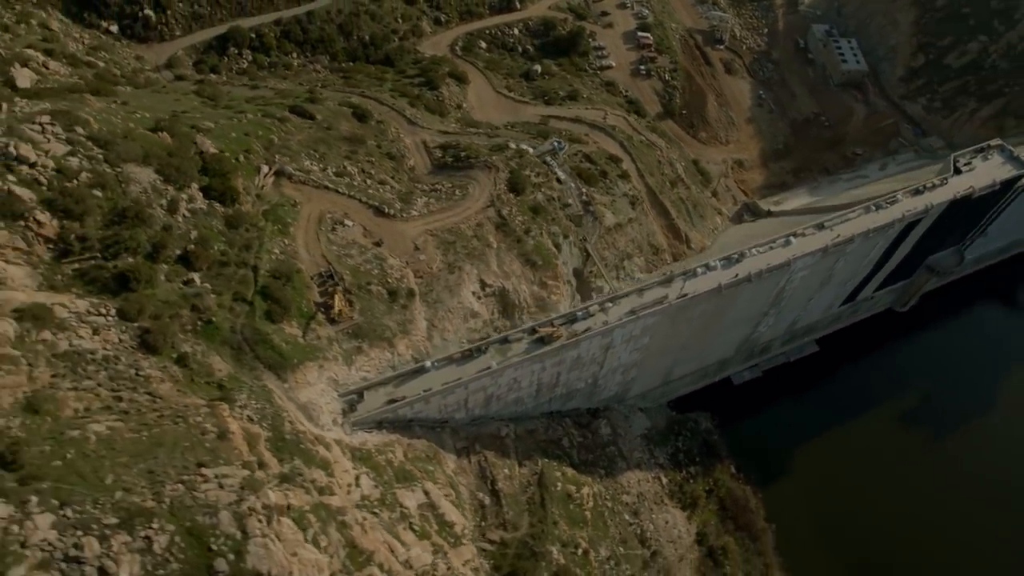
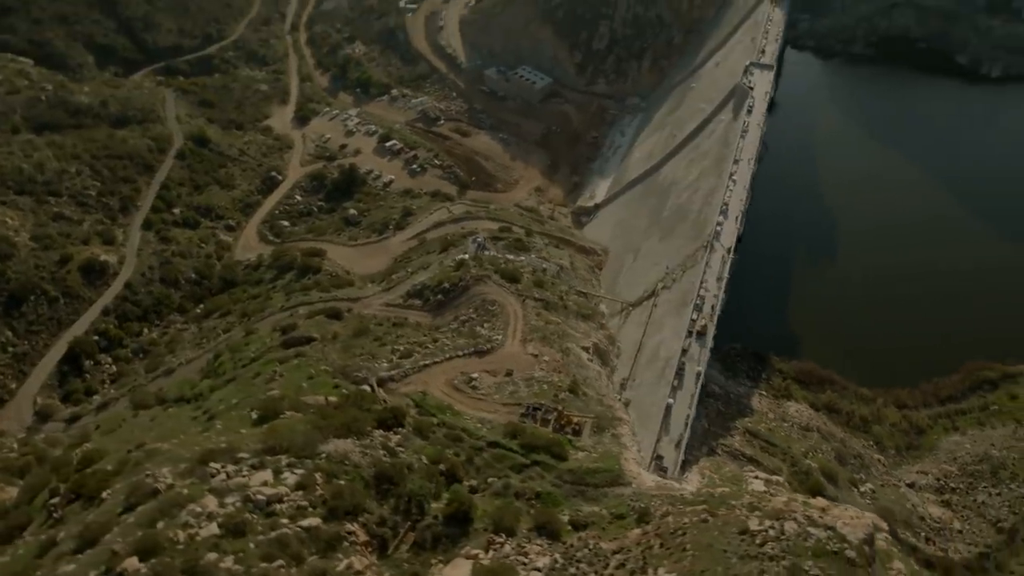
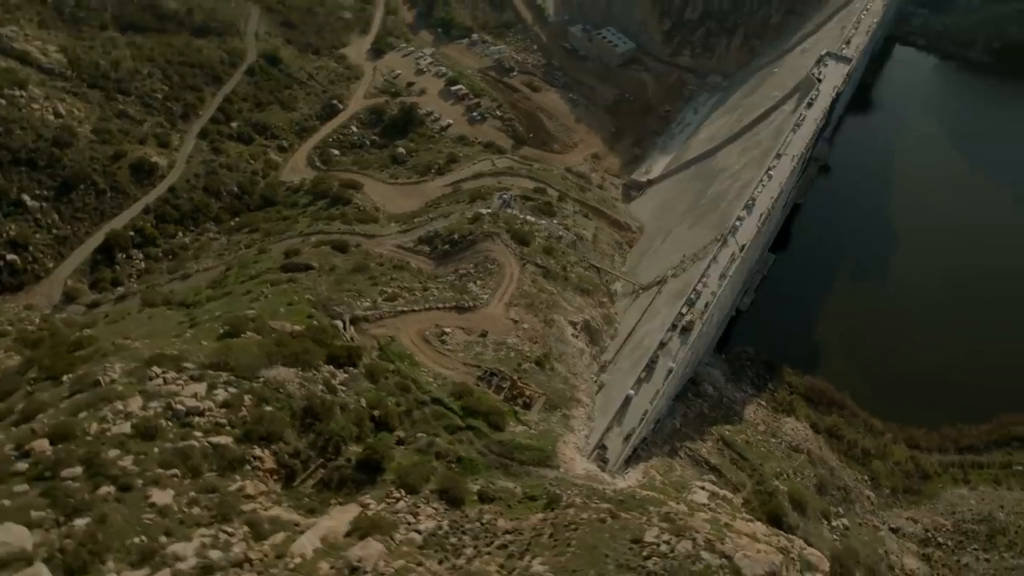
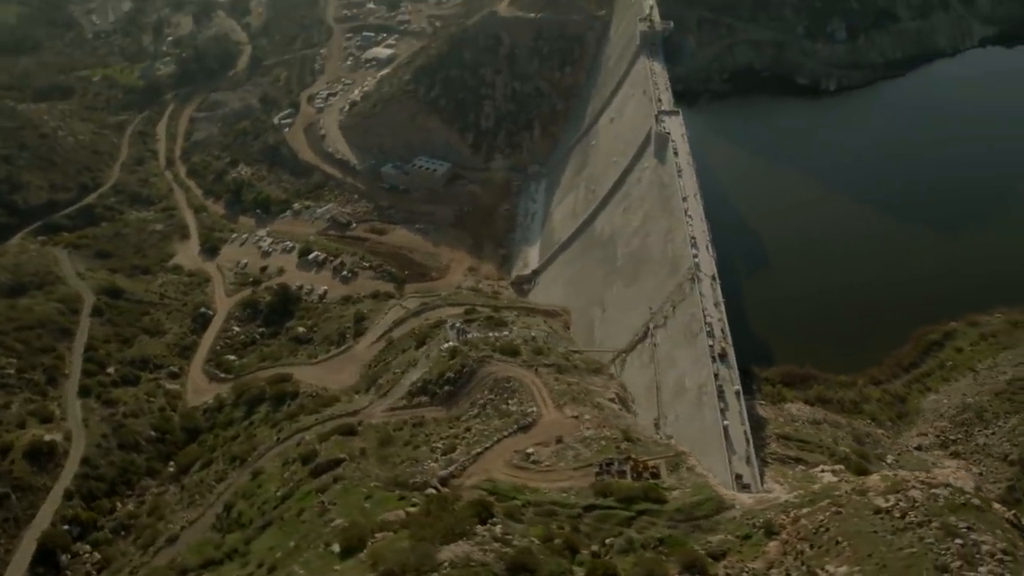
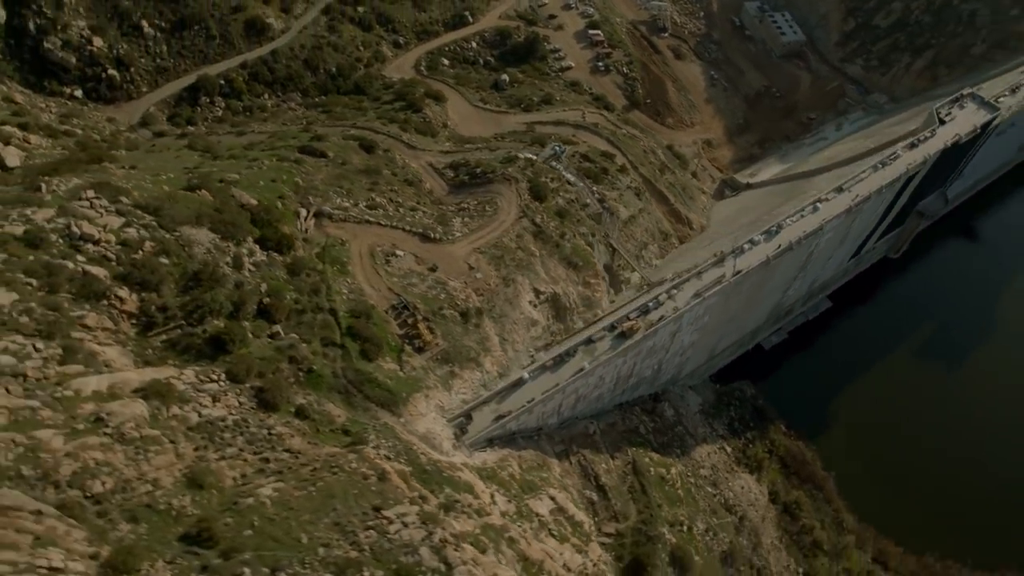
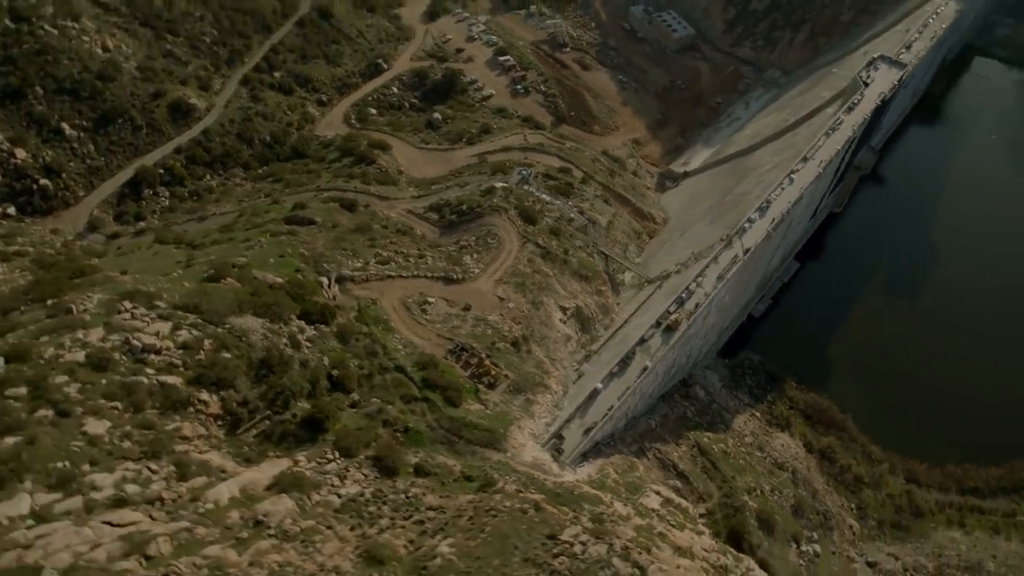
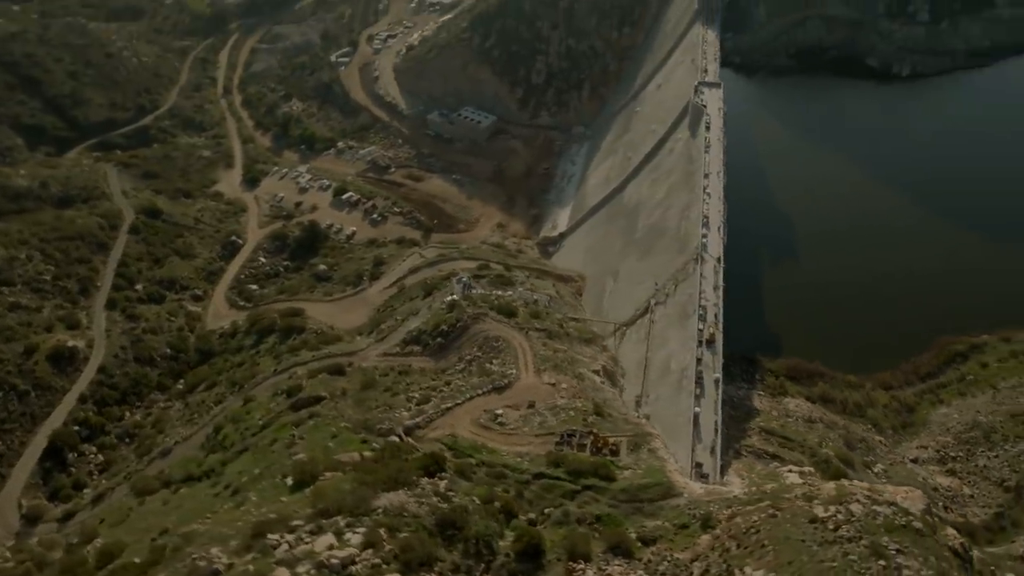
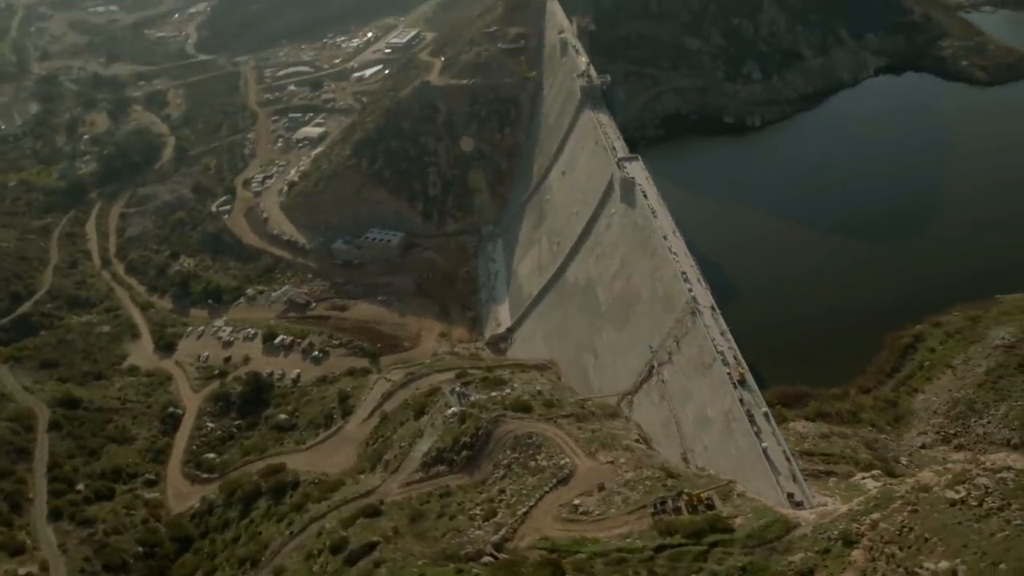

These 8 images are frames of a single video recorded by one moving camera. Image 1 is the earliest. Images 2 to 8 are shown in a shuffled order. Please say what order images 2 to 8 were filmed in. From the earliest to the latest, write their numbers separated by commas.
5, 6, 3, 2, 7, 4, 8
